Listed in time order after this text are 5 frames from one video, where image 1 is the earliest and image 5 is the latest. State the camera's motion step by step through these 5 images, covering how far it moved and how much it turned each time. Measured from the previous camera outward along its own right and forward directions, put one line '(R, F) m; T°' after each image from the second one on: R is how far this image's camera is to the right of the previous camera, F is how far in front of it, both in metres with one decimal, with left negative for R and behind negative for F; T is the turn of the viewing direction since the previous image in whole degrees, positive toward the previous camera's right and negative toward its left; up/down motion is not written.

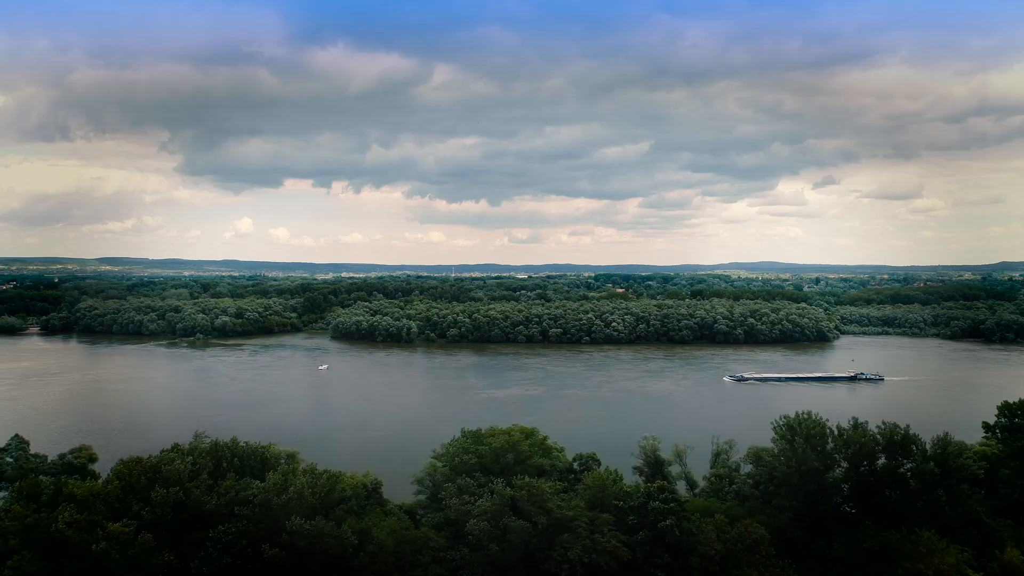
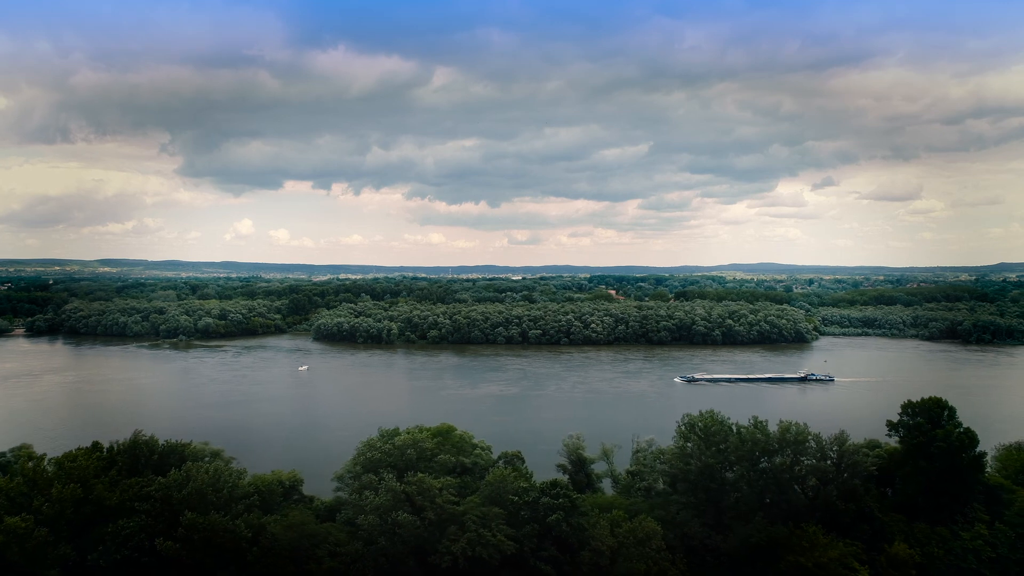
(+1.5, -0.4) m; 0°
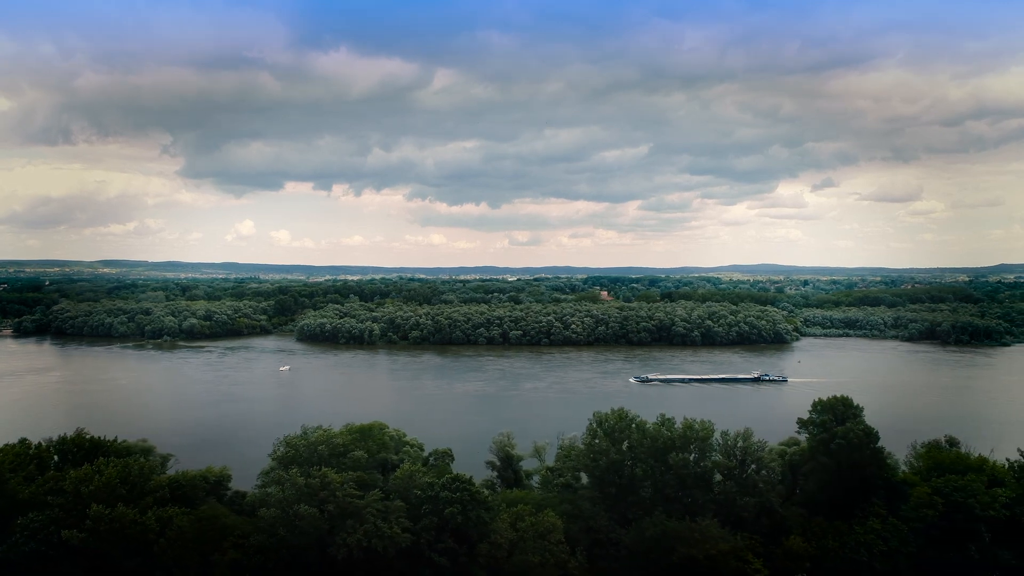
(+1.5, -0.4) m; 0°
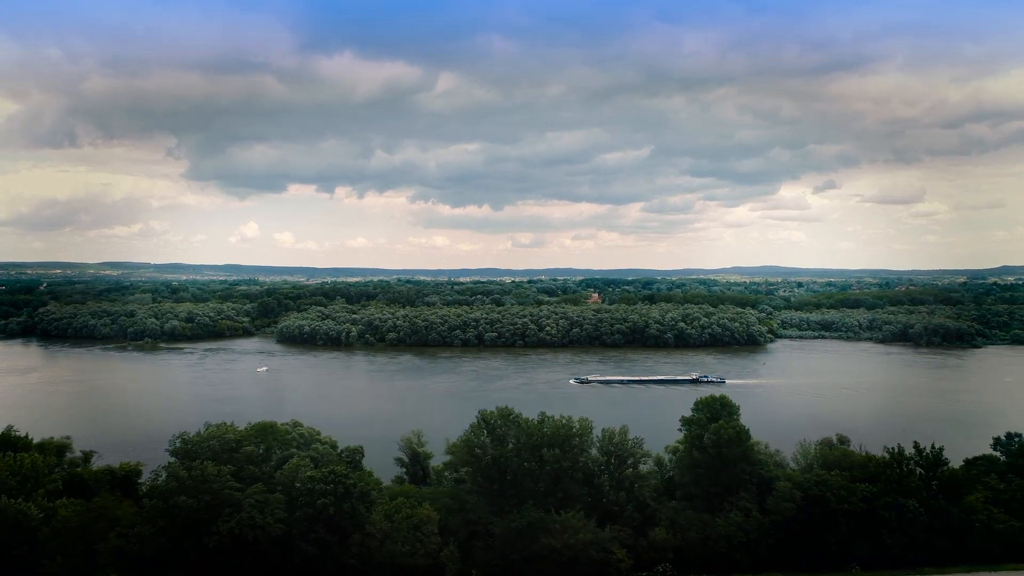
(+2.1, -0.6) m; 0°
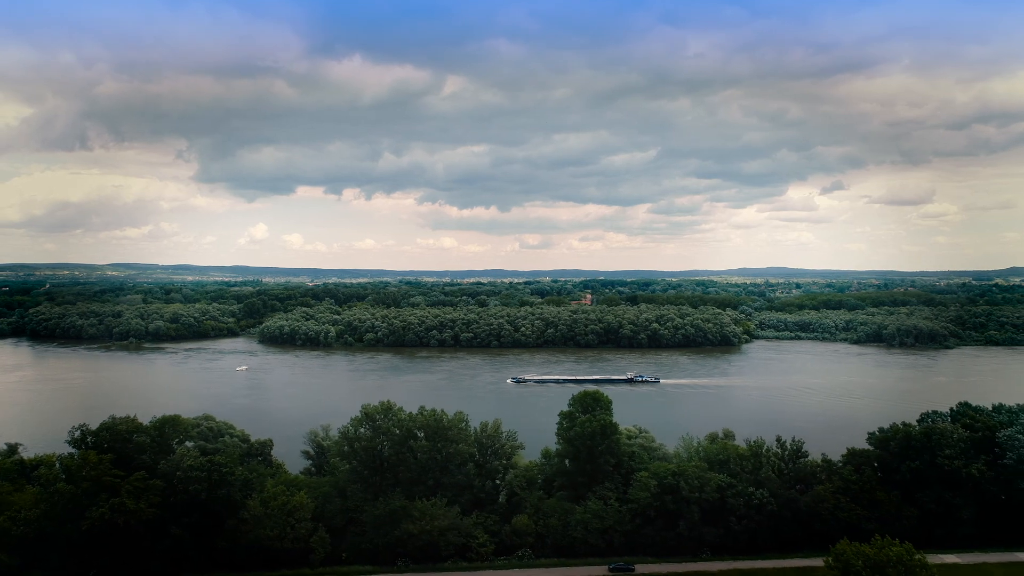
(+2.5, -0.7) m; -1°
